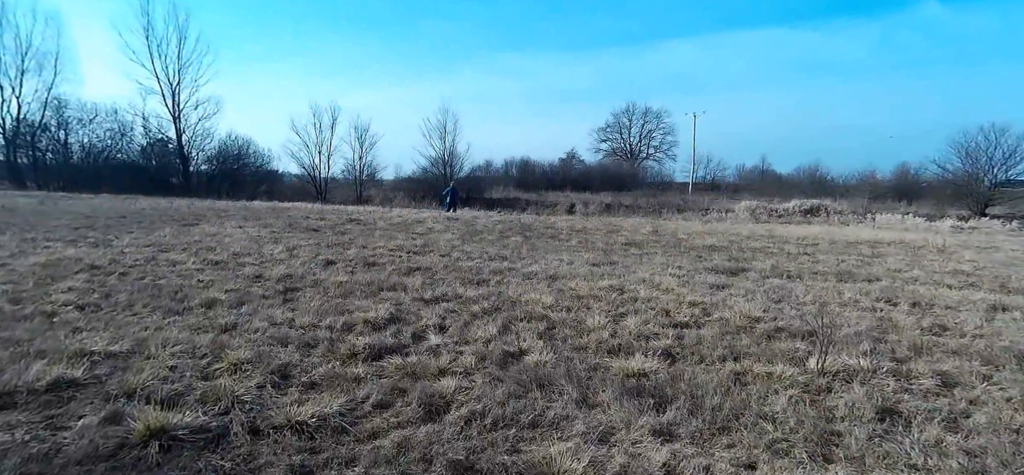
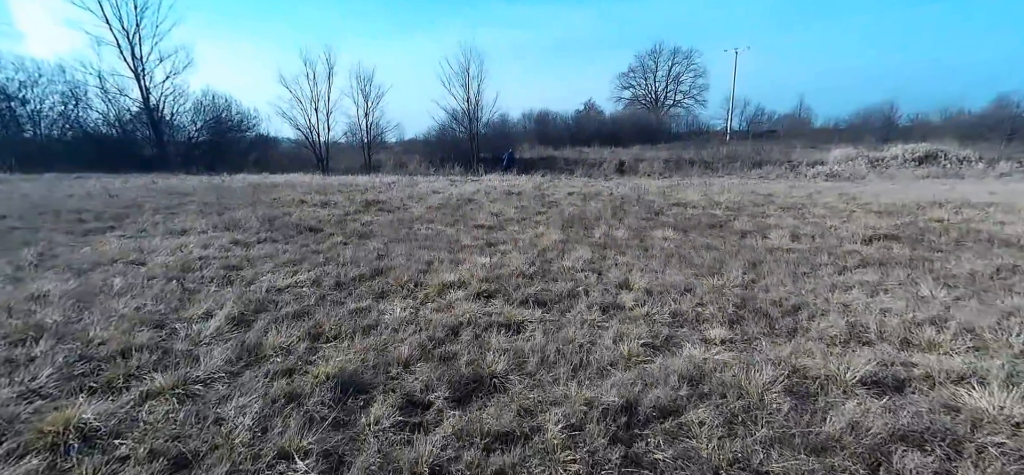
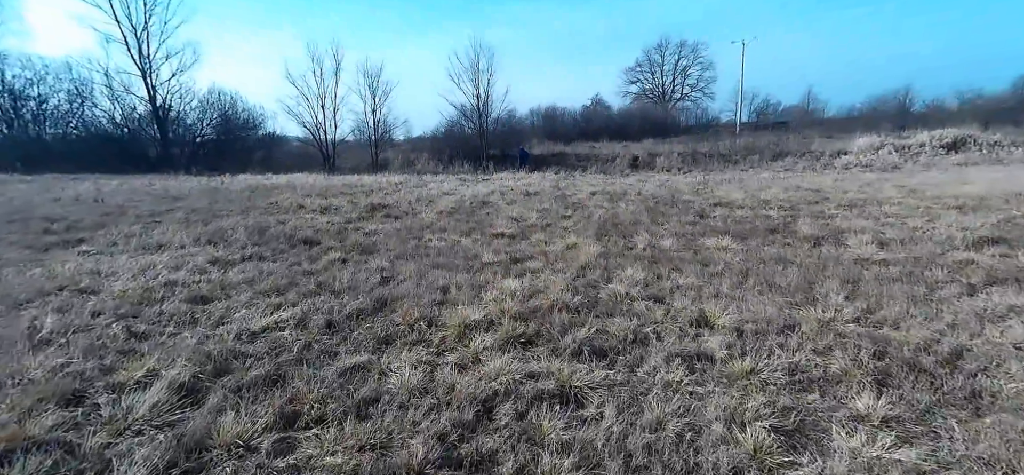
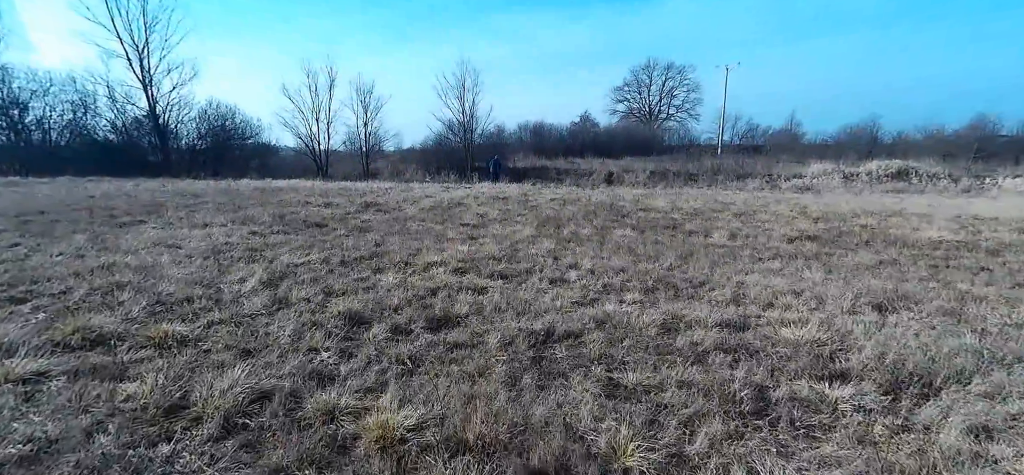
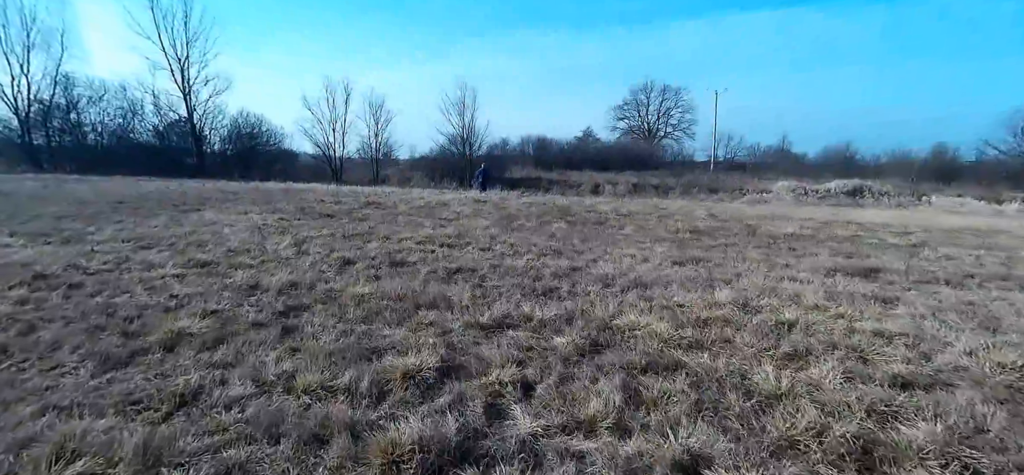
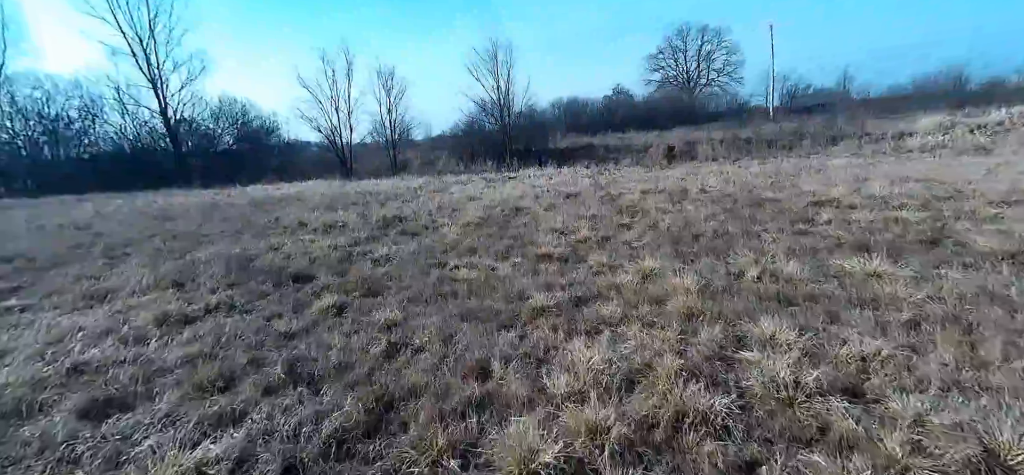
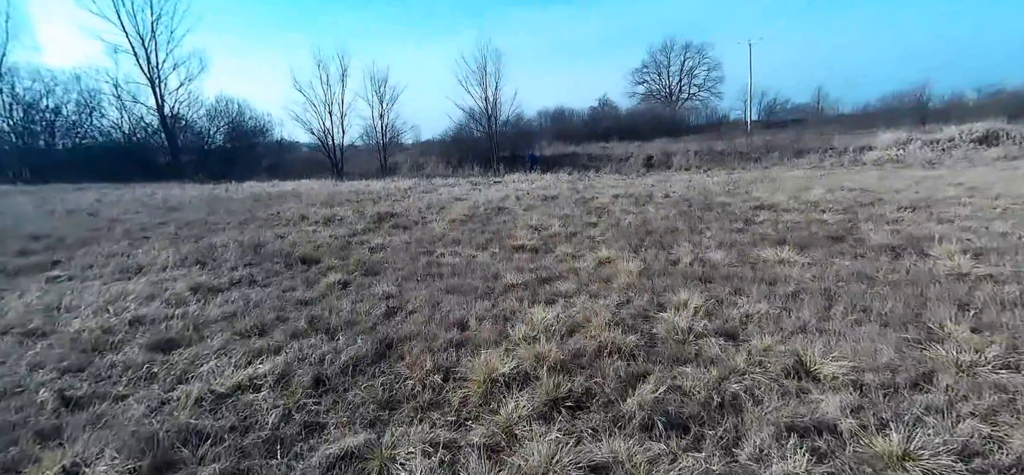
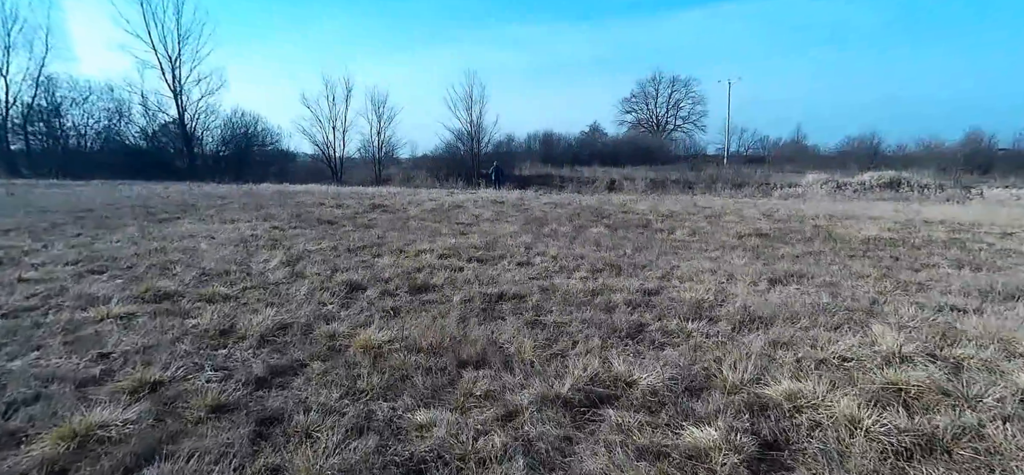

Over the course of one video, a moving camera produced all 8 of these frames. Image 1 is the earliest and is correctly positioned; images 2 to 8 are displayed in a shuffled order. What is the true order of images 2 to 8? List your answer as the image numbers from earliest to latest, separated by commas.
5, 8, 4, 2, 3, 7, 6
